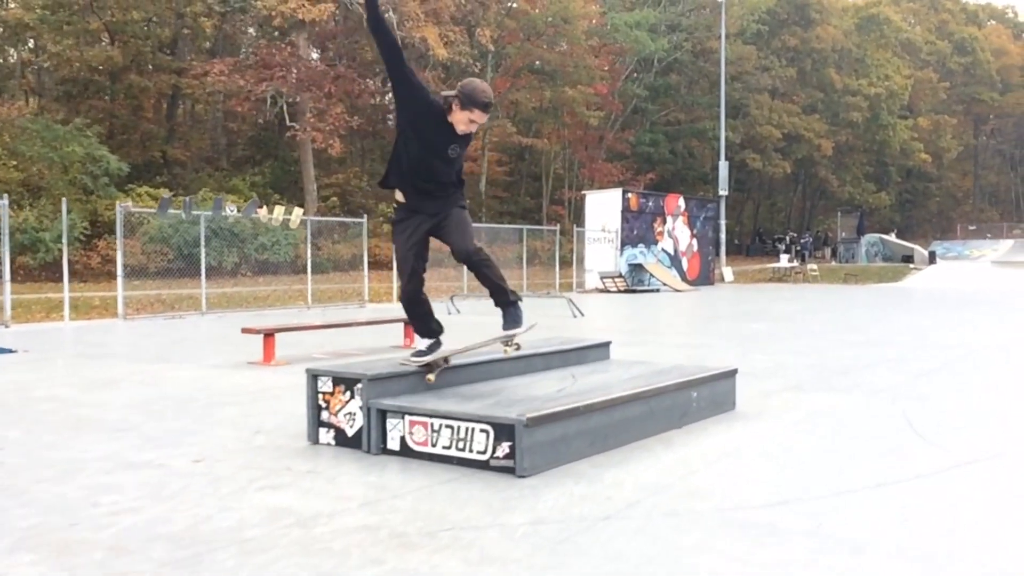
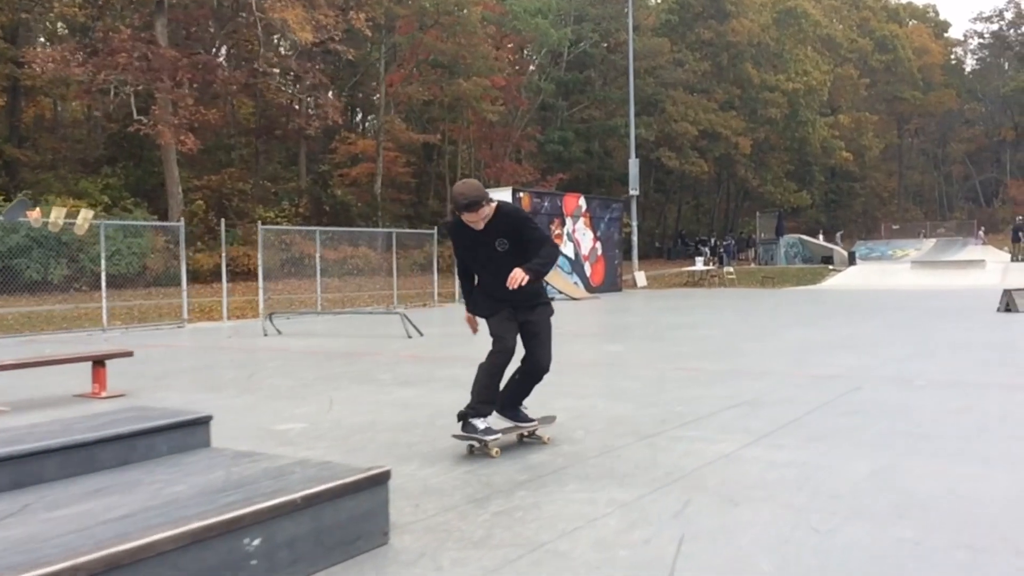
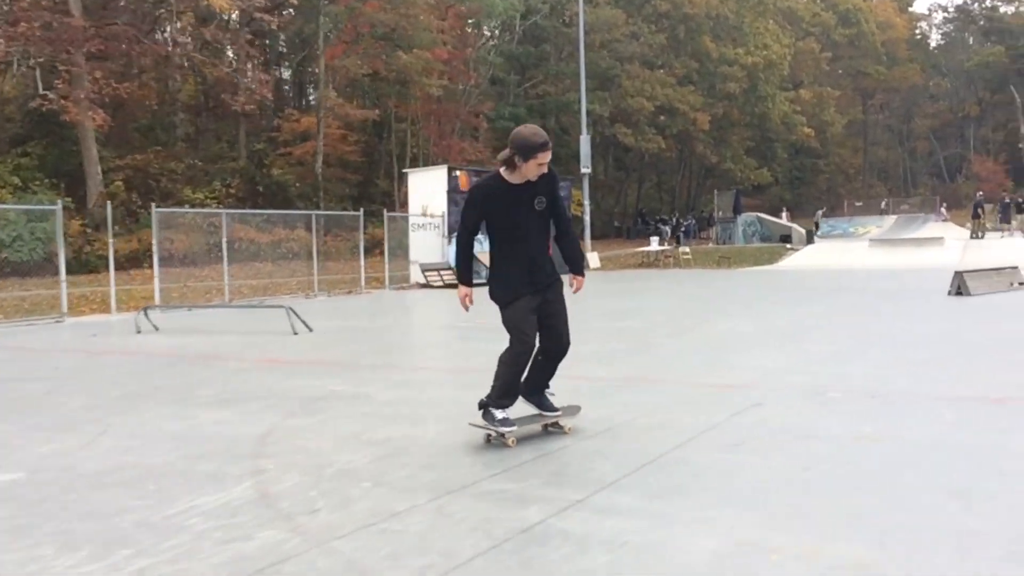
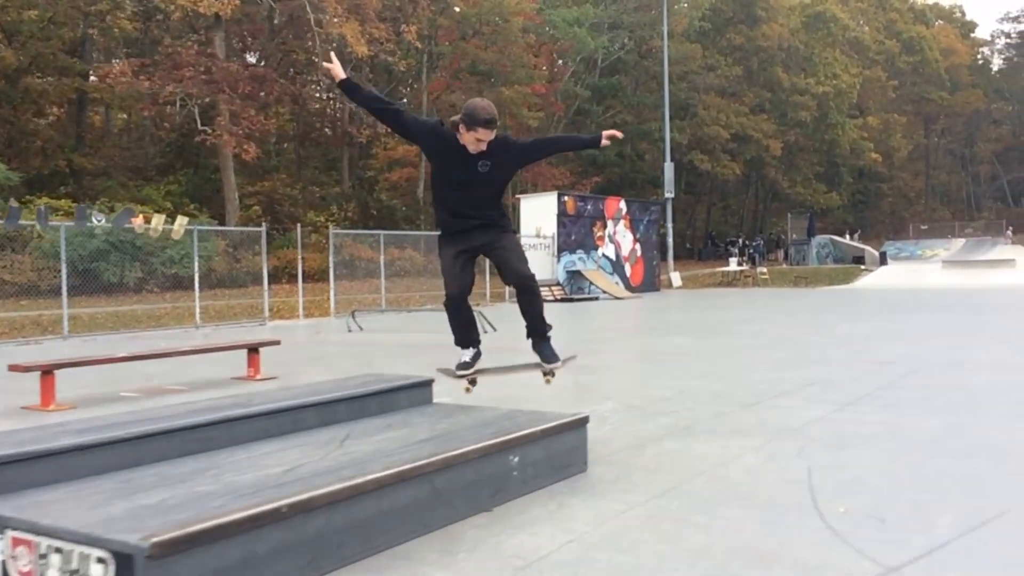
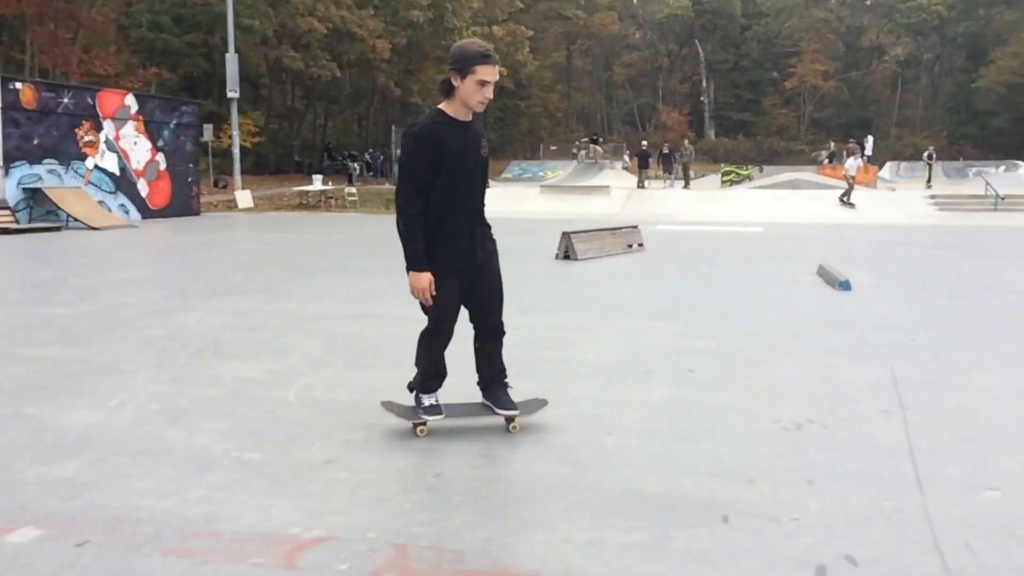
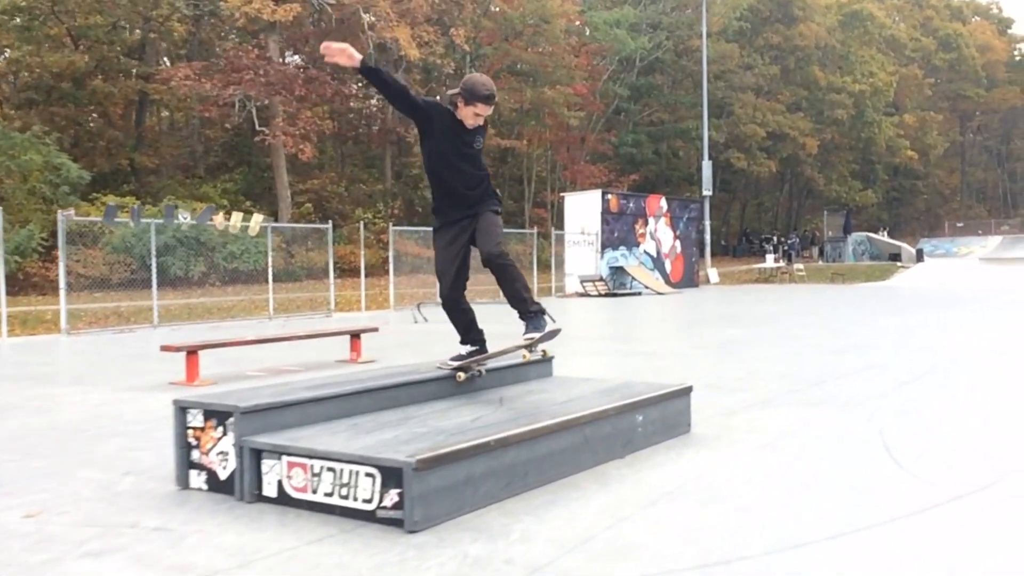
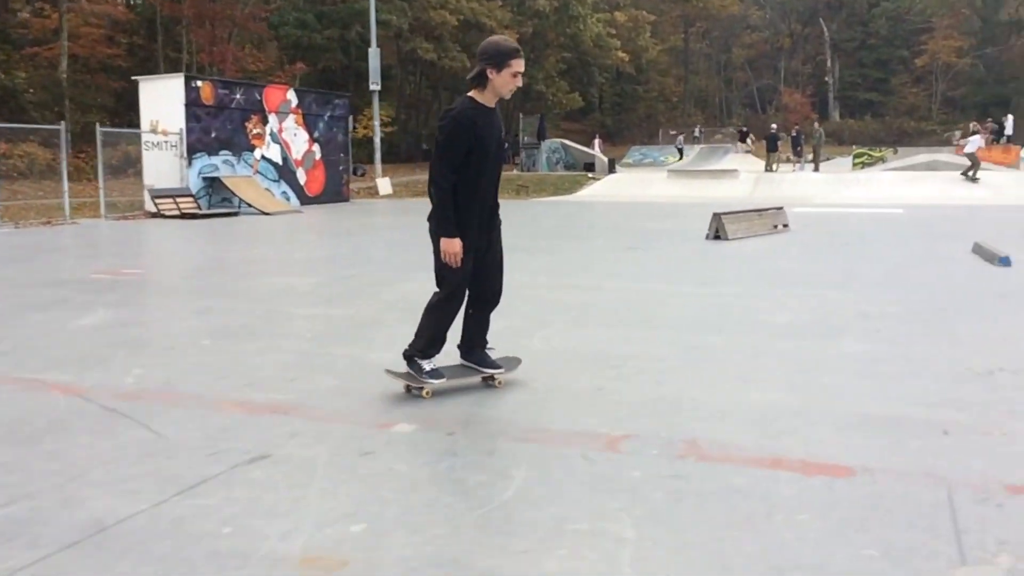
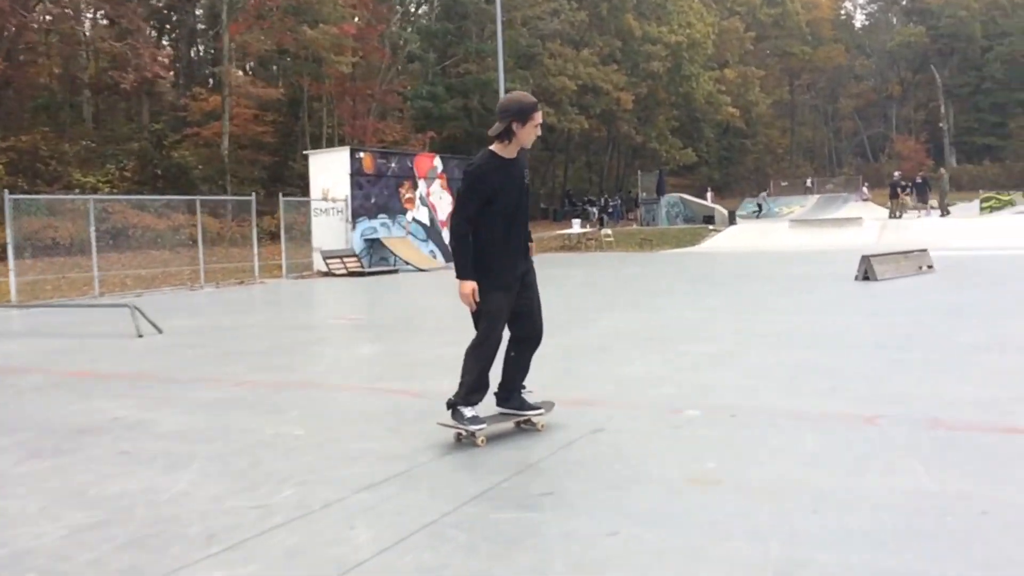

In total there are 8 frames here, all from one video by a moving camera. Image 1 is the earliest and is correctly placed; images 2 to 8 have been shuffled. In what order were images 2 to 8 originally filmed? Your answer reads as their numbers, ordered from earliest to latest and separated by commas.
6, 4, 2, 3, 8, 7, 5
